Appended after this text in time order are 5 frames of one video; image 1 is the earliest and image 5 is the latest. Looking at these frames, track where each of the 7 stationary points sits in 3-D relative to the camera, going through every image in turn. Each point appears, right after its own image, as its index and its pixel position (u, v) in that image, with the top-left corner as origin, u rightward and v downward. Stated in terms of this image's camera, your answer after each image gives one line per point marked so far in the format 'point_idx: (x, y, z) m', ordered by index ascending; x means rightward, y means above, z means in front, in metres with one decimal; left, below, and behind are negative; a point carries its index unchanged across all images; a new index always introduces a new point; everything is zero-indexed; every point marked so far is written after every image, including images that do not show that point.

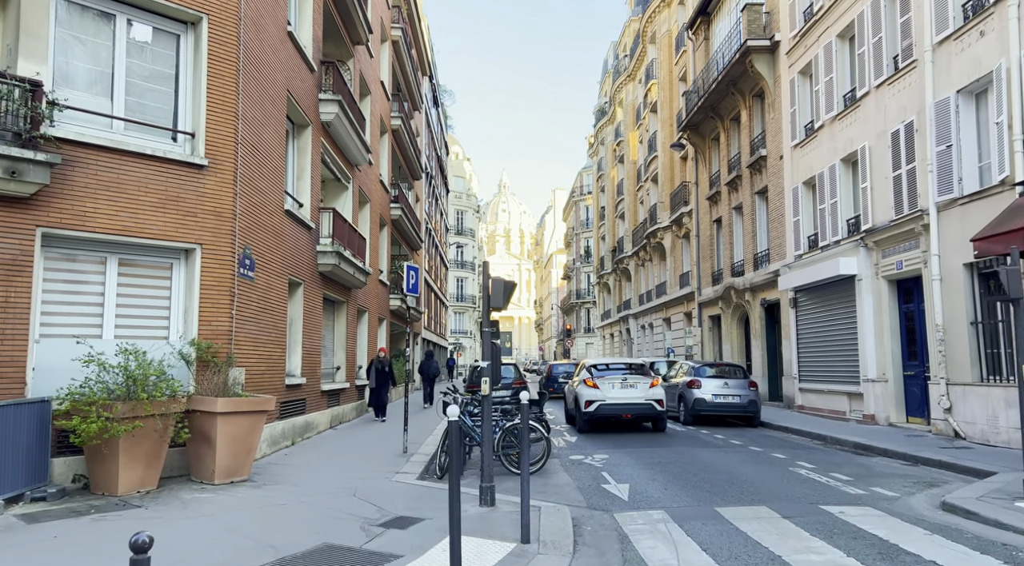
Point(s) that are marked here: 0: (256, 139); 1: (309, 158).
0: (-4.1, +2.3, +10.5) m
1: (-4.2, +2.6, +13.6) m
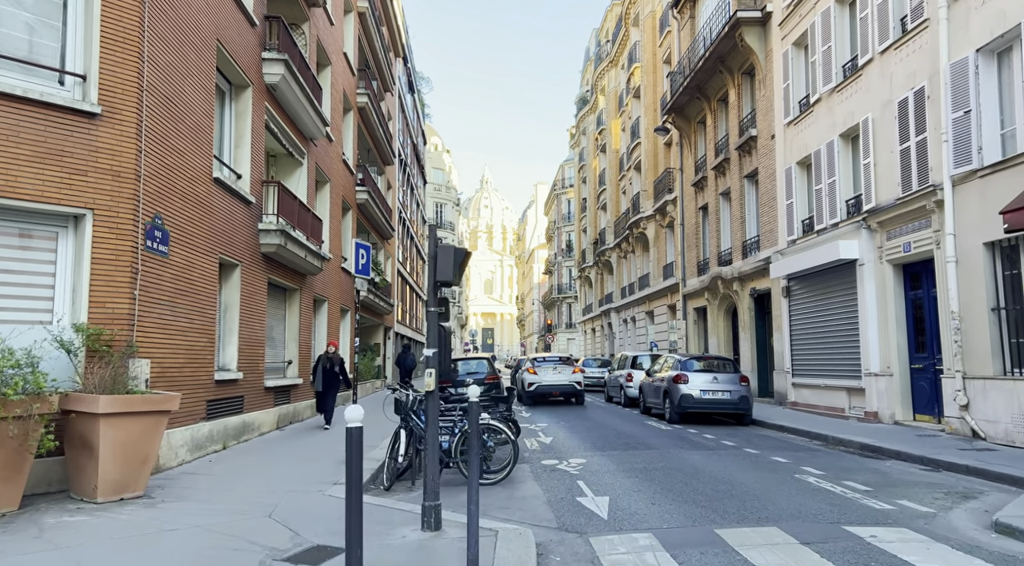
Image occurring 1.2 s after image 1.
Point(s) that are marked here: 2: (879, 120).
0: (-4.6, +2.6, +8.9) m
1: (-4.8, +2.9, +12.0) m
2: (+7.7, +3.4, +13.9) m
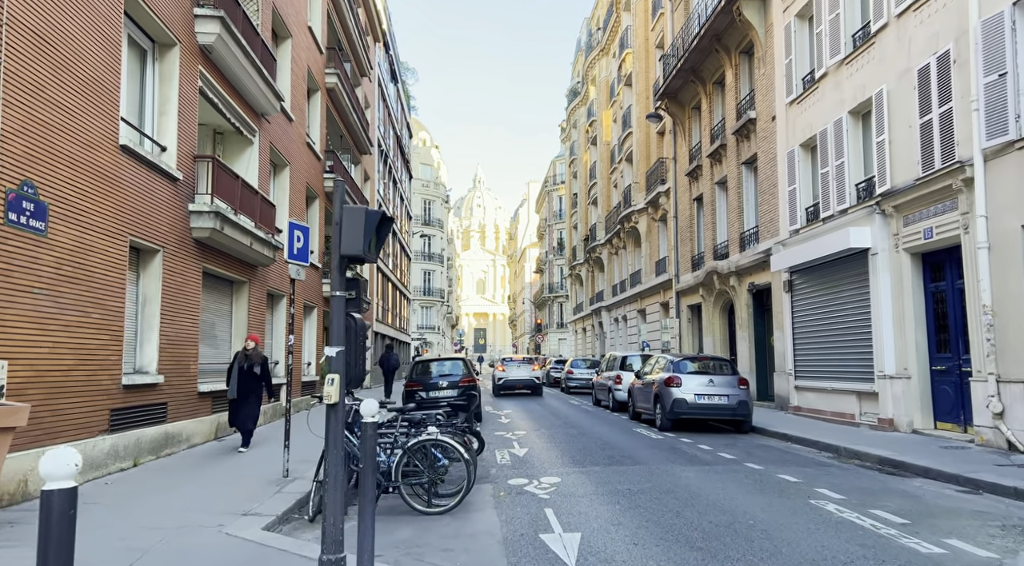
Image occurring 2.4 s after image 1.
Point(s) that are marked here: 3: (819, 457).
0: (-5.1, +2.8, +7.3) m
1: (-5.3, +3.1, +10.4) m
2: (+7.2, +3.6, +12.4) m
3: (+4.8, -2.7, +10.4) m
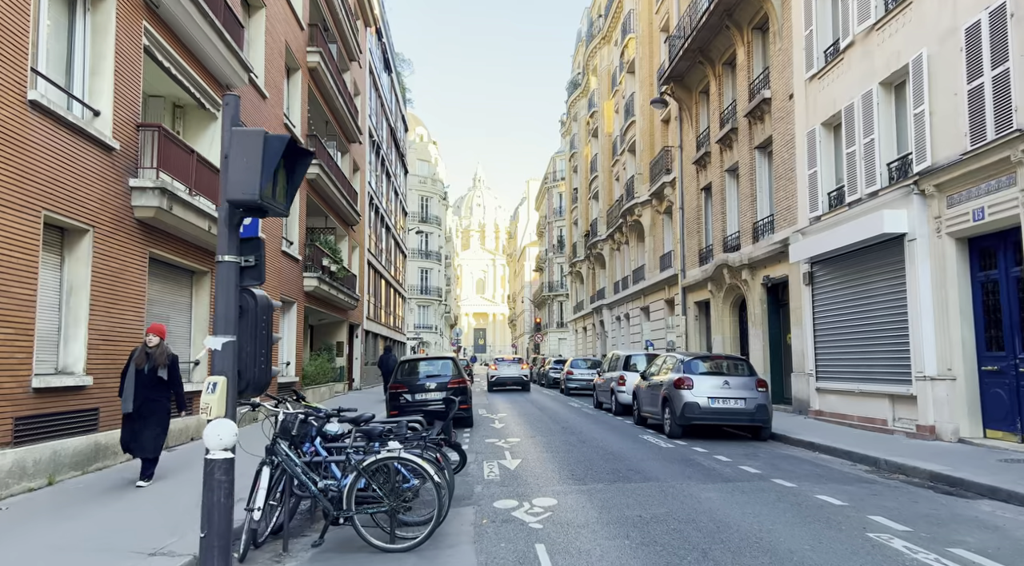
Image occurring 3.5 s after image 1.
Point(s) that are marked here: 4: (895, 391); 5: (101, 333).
0: (-5.2, +3.0, +5.8) m
1: (-5.4, +3.2, +8.9) m
2: (+7.0, +3.8, +11.0) m
3: (+4.7, -2.6, +8.9) m
4: (+6.8, -1.9, +11.8) m
5: (-5.4, -0.7, +8.7) m
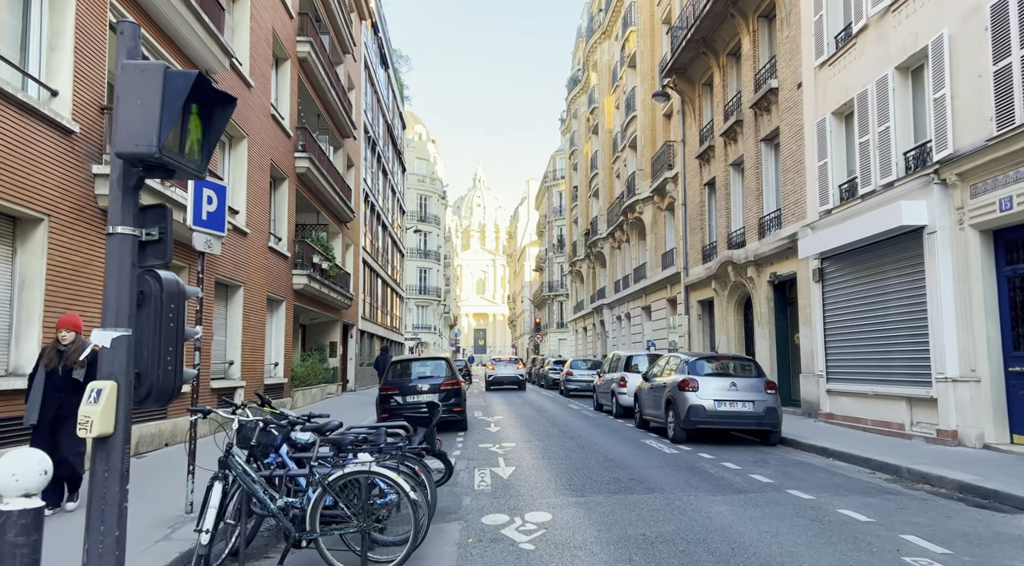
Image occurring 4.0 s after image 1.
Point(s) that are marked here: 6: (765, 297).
0: (-5.3, +3.0, +5.2) m
1: (-5.5, +3.3, +8.3) m
2: (+6.9, +3.8, +10.3) m
3: (+4.6, -2.5, +8.2) m
4: (+6.7, -1.8, +11.1) m
5: (-5.5, -0.6, +8.0) m
6: (+6.5, -0.4, +17.1) m
